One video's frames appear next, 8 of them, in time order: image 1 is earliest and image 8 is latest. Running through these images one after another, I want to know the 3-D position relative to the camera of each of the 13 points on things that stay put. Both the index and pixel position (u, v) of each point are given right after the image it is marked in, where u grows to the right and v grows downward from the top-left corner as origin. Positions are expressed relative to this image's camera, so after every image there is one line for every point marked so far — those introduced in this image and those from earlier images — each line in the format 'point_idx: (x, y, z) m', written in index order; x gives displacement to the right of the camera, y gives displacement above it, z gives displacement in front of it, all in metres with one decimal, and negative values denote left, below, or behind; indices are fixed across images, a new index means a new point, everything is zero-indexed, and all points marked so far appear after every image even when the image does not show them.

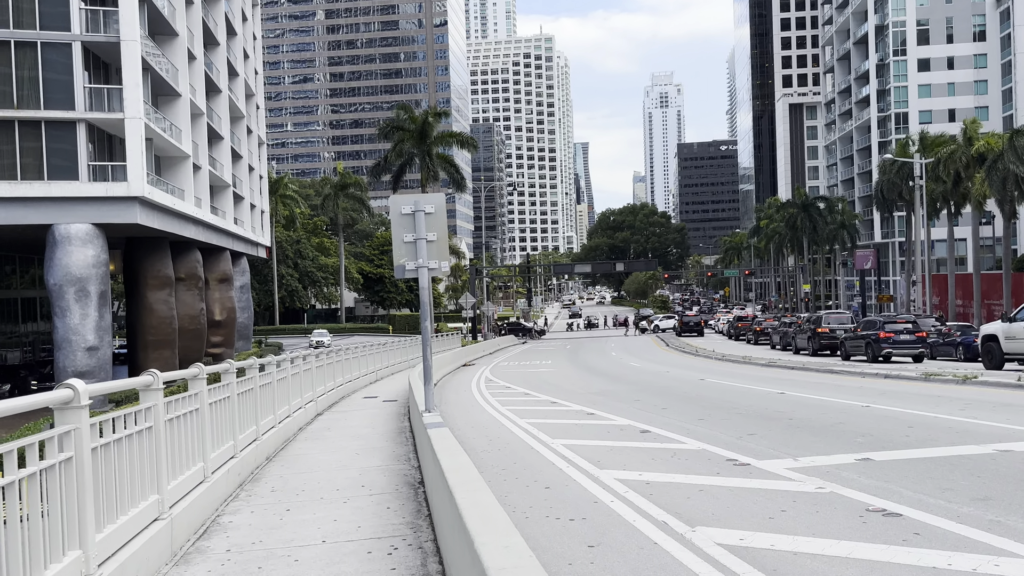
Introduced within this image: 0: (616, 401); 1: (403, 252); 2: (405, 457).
0: (+1.9, -2.1, +15.7) m
1: (-1.0, +0.4, +8.2) m
2: (-1.2, -1.9, +9.6) m
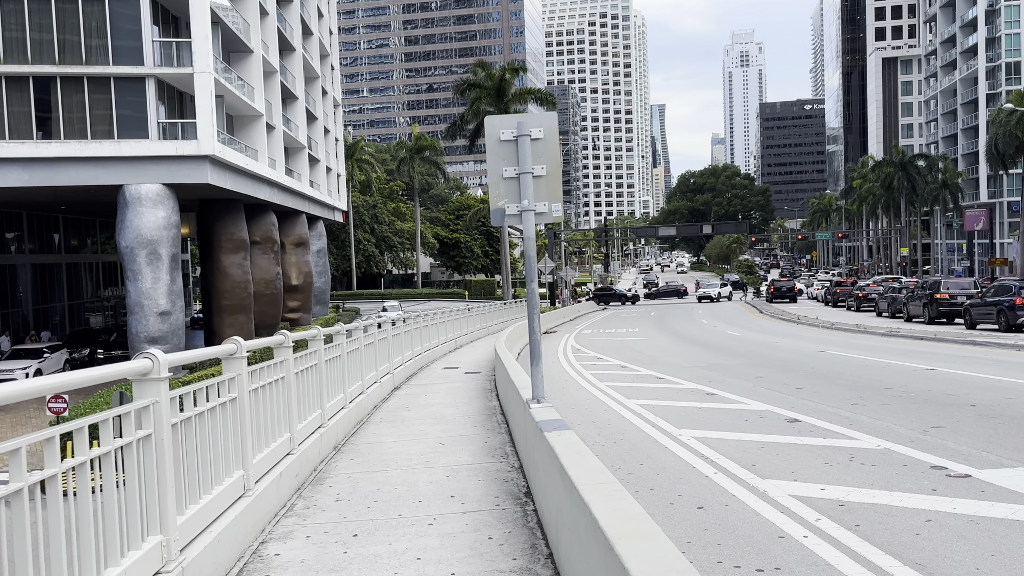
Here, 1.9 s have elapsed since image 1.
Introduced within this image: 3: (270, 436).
0: (+3.5, -1.4, +13.6) m
1: (-0.1, +0.7, +6.2) m
2: (-0.1, -1.5, +7.8) m
3: (-1.7, -1.0, +6.1) m
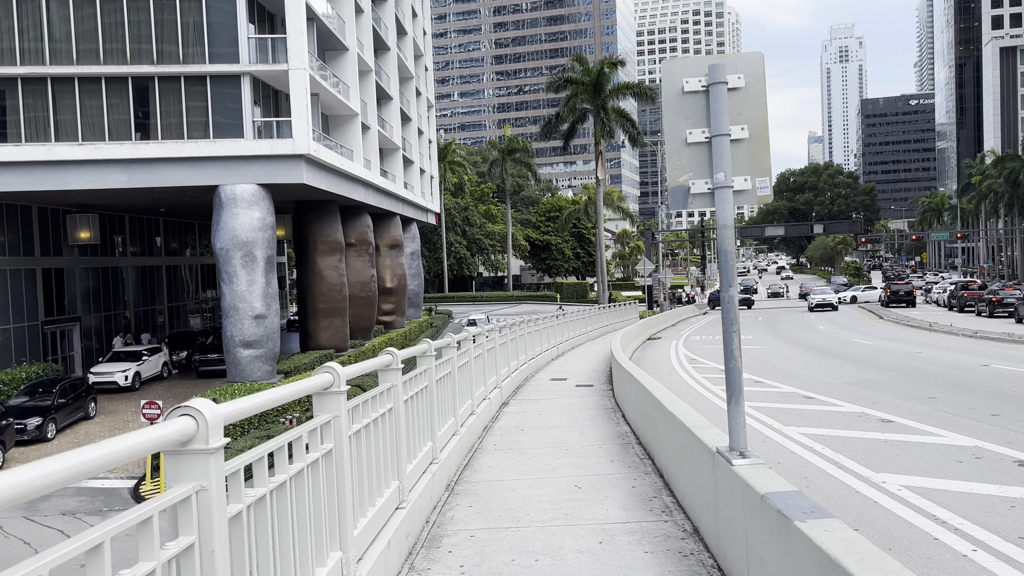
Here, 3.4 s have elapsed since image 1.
0: (+5.2, -1.5, +11.5) m
1: (+0.9, +0.7, +4.6) m
2: (+1.0, -1.5, +6.1) m
3: (-0.7, -1.1, +4.7) m
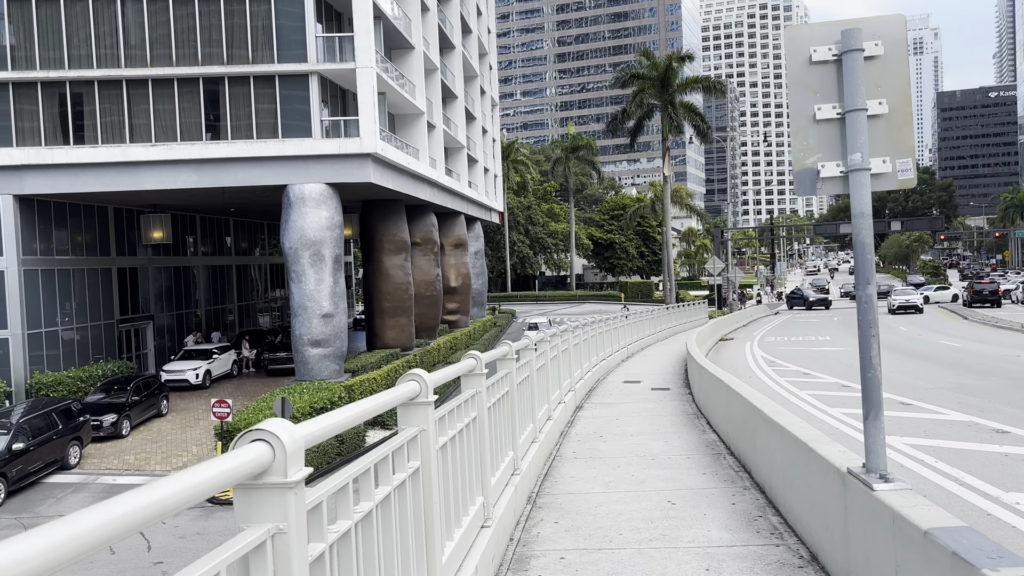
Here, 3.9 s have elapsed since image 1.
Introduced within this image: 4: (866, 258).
0: (+6.2, -1.5, +10.6) m
1: (+1.4, +0.7, +4.0) m
2: (+1.6, -1.5, +5.5) m
3: (-0.2, -1.1, +4.2) m
4: (+1.6, +0.1, +3.8) m
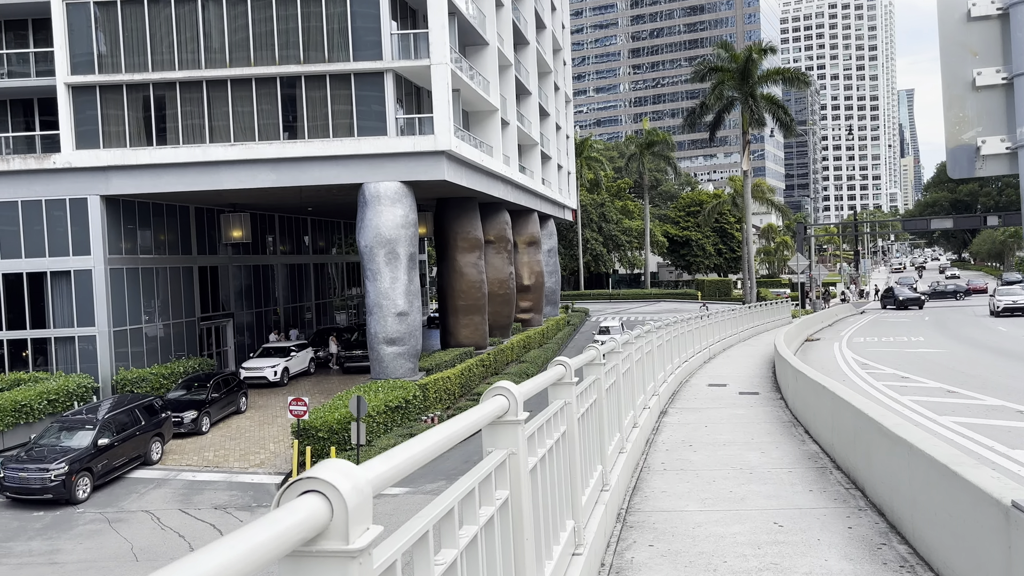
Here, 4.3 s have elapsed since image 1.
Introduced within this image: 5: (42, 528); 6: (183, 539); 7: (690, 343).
0: (+7.1, -1.5, +9.6) m
1: (+1.8, +0.7, +3.4) m
2: (+2.1, -1.5, +4.9) m
3: (+0.2, -1.1, +3.7) m
4: (+1.9, +0.1, +3.2) m
5: (-9.3, -4.8, +17.2) m
6: (-6.3, -4.8, +16.6) m
7: (+3.9, -1.2, +18.9) m
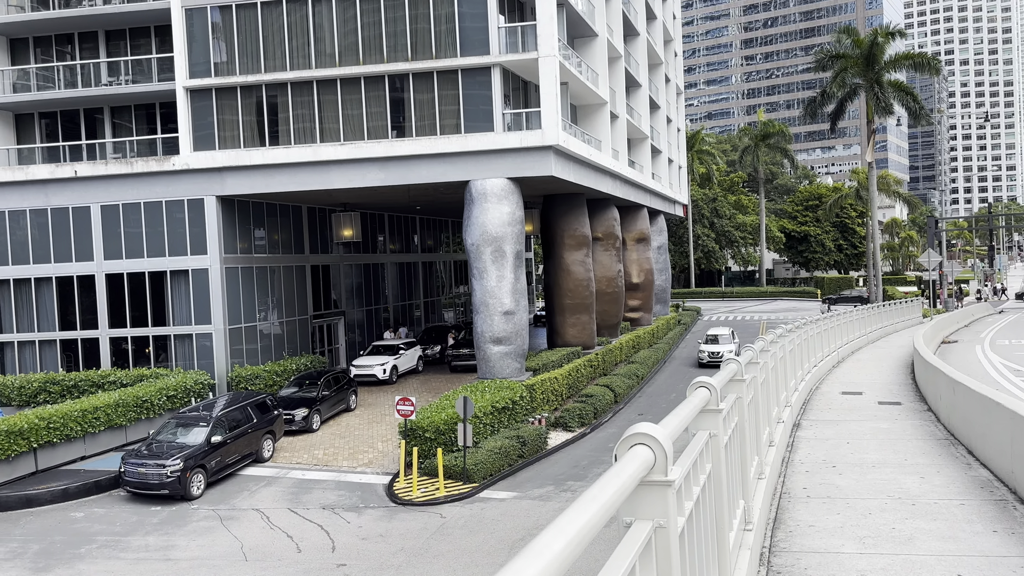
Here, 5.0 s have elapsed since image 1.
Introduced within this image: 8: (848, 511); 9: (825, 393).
0: (+8.2, -1.5, +7.9) m
1: (+2.2, +0.7, +2.4) m
2: (+2.7, -1.5, +3.8) m
3: (+0.6, -1.1, +2.9) m
4: (+2.3, +0.1, +2.2) m
5: (-7.1, -4.8, +17.5) m
6: (-4.2, -4.8, +16.5) m
7: (+6.2, -1.2, +17.5) m
8: (+2.4, -1.6, +6.2) m
9: (+5.1, -1.7, +14.2) m
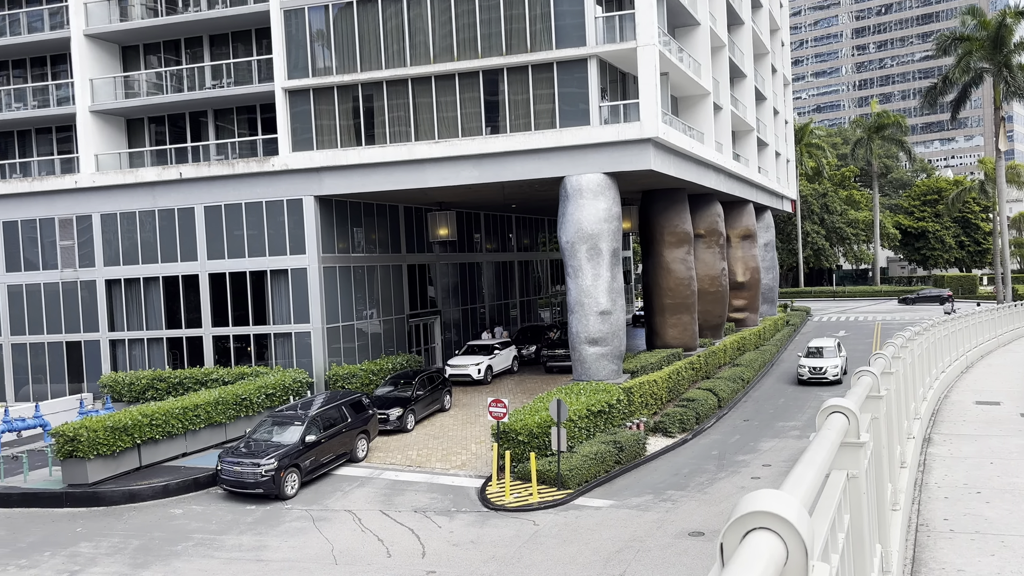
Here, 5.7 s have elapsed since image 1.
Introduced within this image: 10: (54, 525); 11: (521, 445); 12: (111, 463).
0: (+8.9, -1.4, +6.2) m
1: (+2.3, +0.7, +1.4) m
2: (+3.0, -1.5, +2.8) m
3: (+0.8, -1.1, +2.1) m
4: (+2.4, +0.1, +1.2) m
5: (-5.2, -4.7, +17.5) m
6: (-2.4, -4.8, +16.1) m
7: (+8.0, -1.1, +16.0) m
8: (+2.9, -1.6, +5.1) m
9: (+6.6, -1.7, +12.8) m
10: (-9.2, -4.8, +17.4) m
11: (+0.2, -3.6, +19.6) m
12: (-8.9, -3.9, +19.3) m
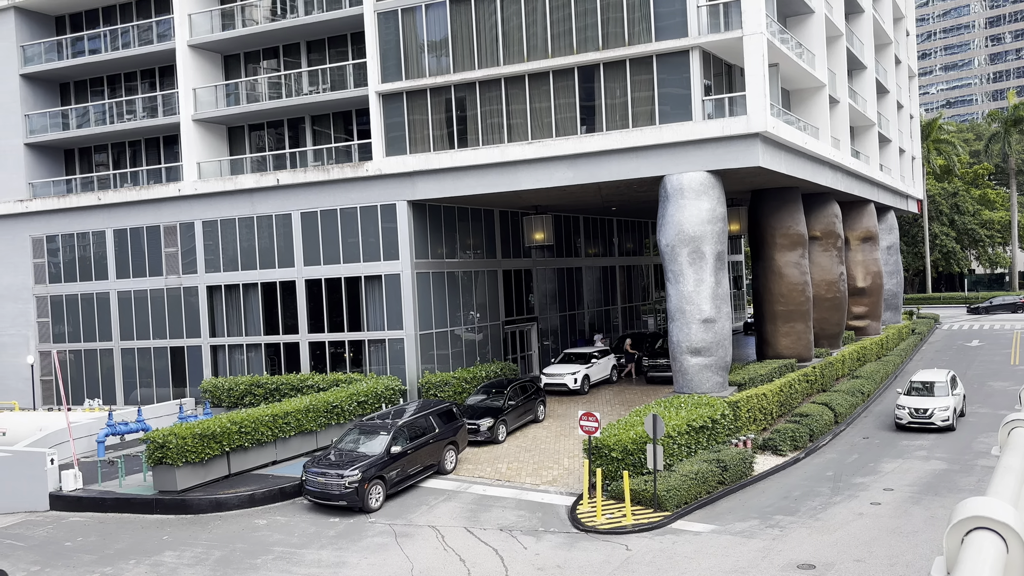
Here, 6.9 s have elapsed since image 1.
0: (+9.1, -1.5, +4.0) m
1: (+1.9, +0.7, +0.1) m
2: (+2.8, -1.5, +1.4) m
3: (+0.6, -1.1, +1.0) m
4: (+2.0, +0.1, -0.1) m
5: (-3.5, -4.9, +16.9) m
6: (-0.9, -4.9, +15.3) m
7: (+9.5, -1.3, +13.8) m
8: (+3.0, -1.6, +3.7) m
9: (+7.6, -1.8, +10.8) m
10: (-7.4, -4.9, +17.3) m
11: (+2.2, -3.7, +18.4) m
12: (-6.9, -4.0, +19.2) m
